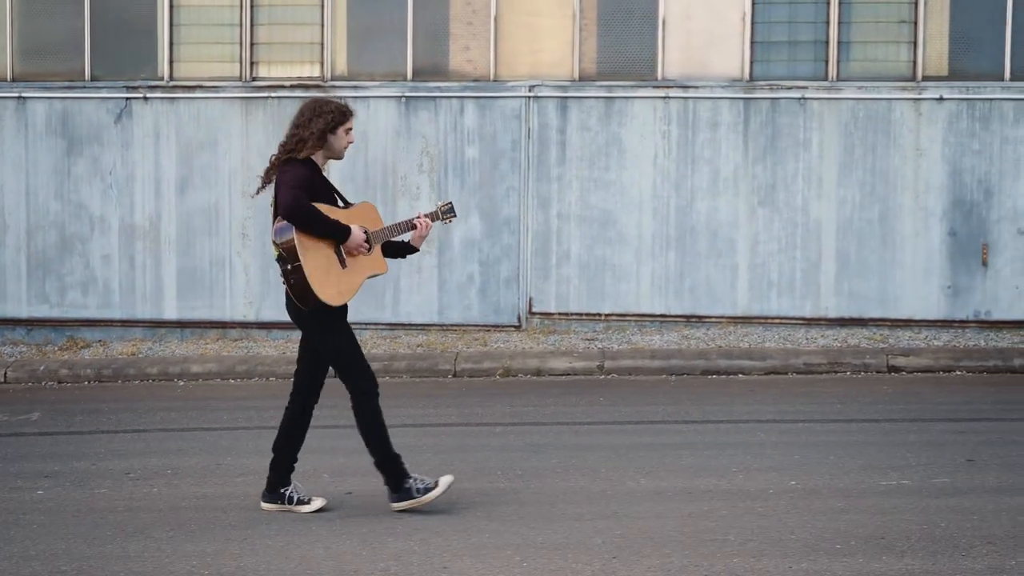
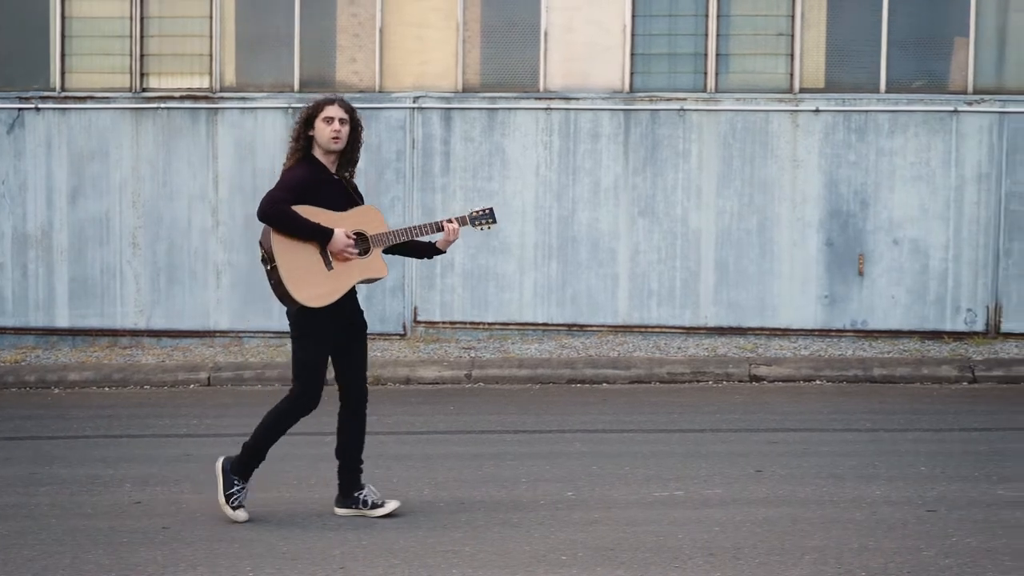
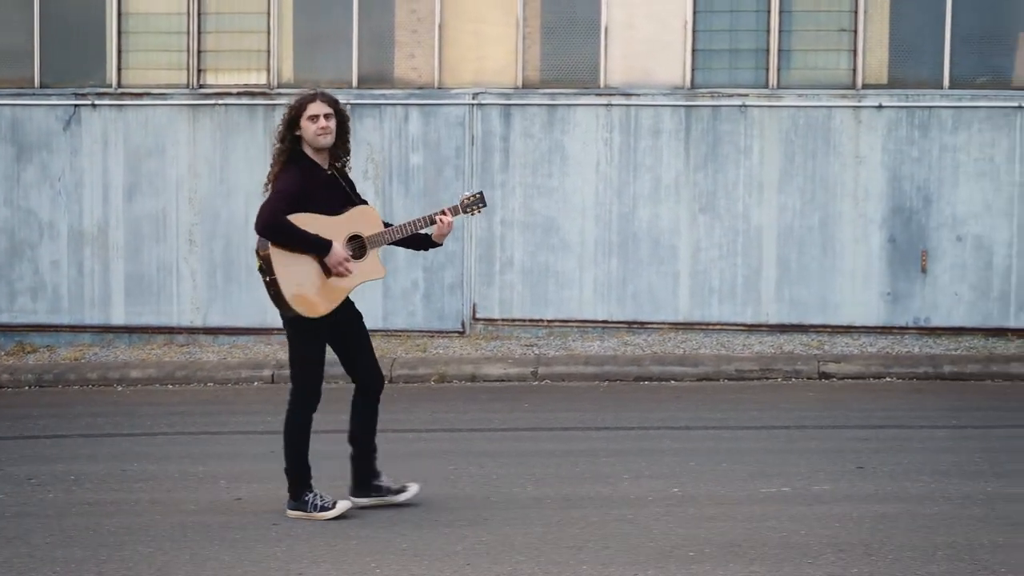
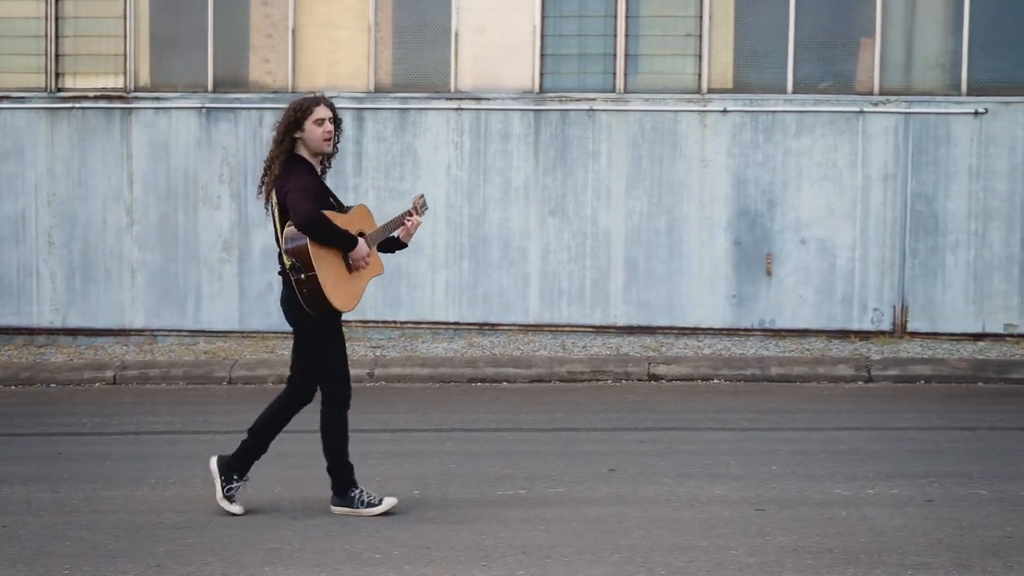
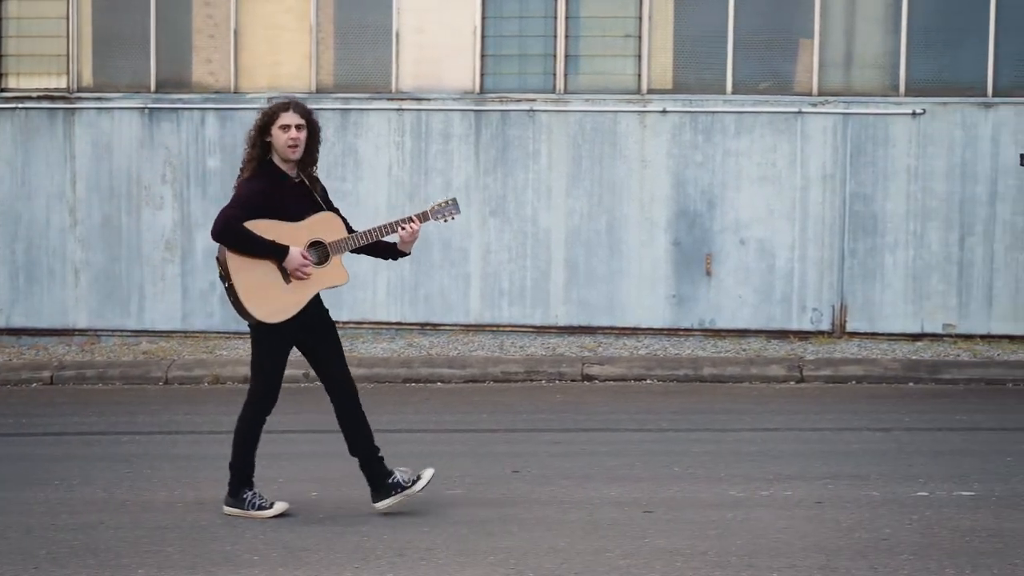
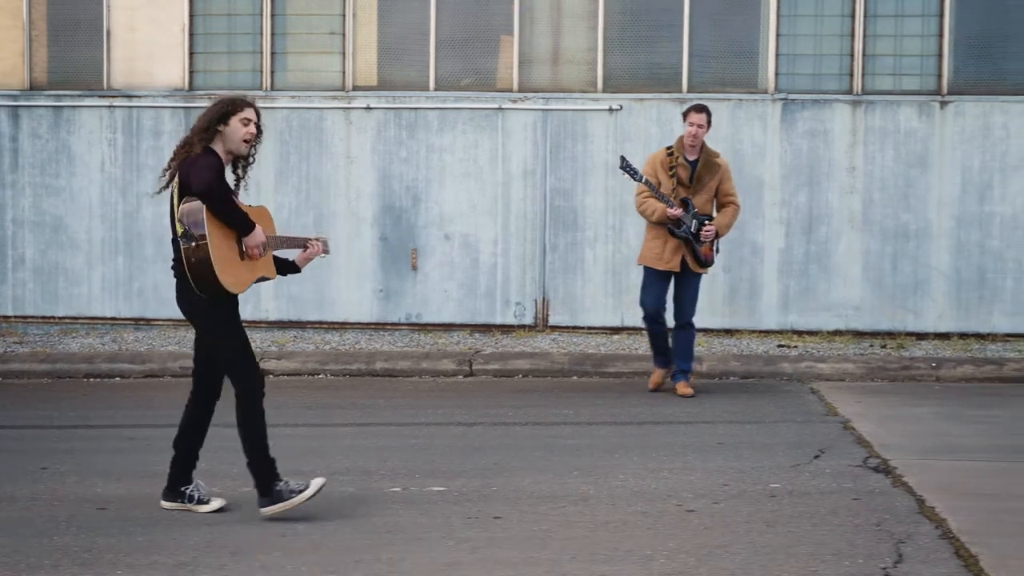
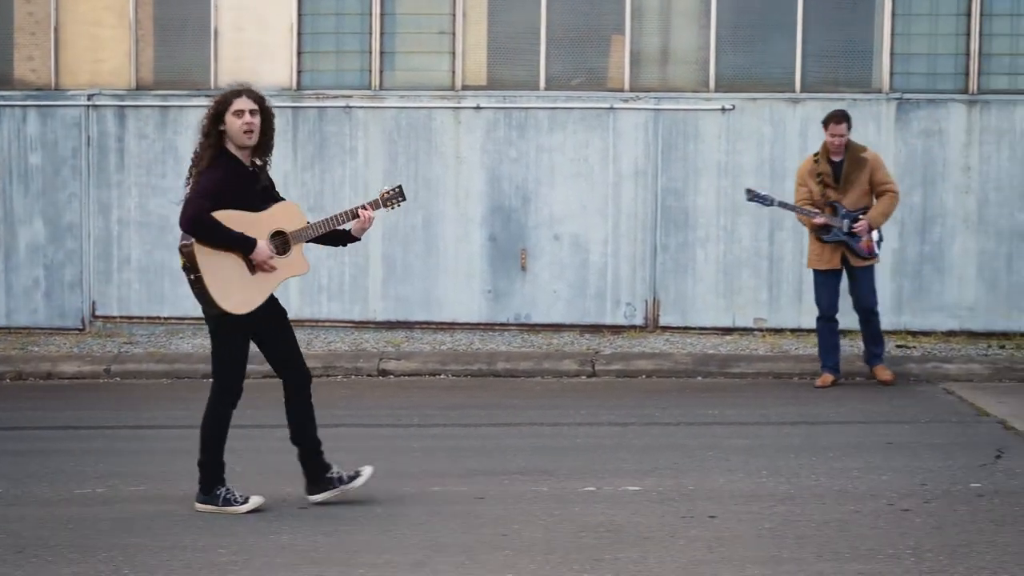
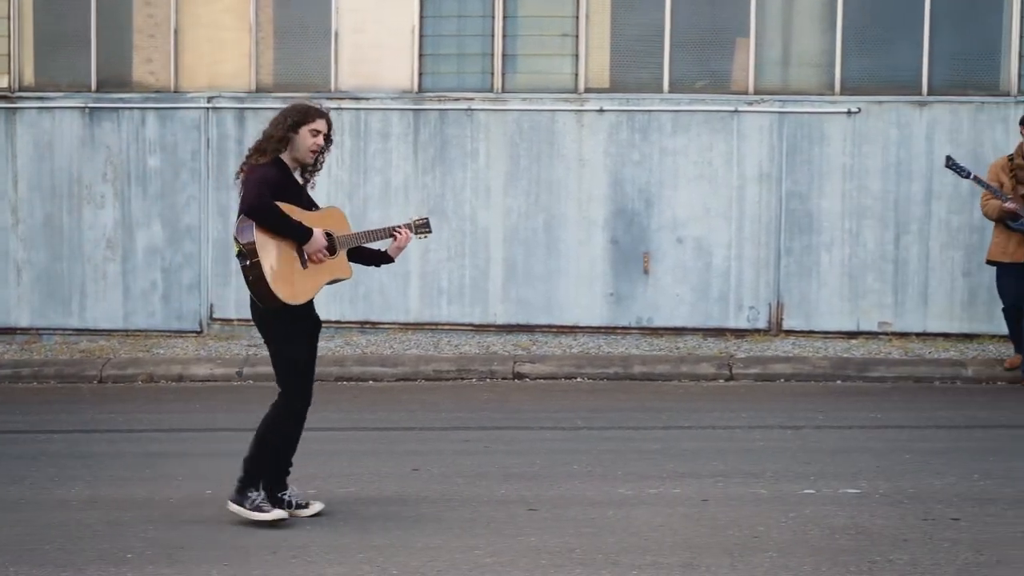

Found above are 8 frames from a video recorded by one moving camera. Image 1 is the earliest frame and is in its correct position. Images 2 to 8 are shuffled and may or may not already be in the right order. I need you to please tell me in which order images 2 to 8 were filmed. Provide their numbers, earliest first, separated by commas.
3, 2, 4, 5, 8, 7, 6
